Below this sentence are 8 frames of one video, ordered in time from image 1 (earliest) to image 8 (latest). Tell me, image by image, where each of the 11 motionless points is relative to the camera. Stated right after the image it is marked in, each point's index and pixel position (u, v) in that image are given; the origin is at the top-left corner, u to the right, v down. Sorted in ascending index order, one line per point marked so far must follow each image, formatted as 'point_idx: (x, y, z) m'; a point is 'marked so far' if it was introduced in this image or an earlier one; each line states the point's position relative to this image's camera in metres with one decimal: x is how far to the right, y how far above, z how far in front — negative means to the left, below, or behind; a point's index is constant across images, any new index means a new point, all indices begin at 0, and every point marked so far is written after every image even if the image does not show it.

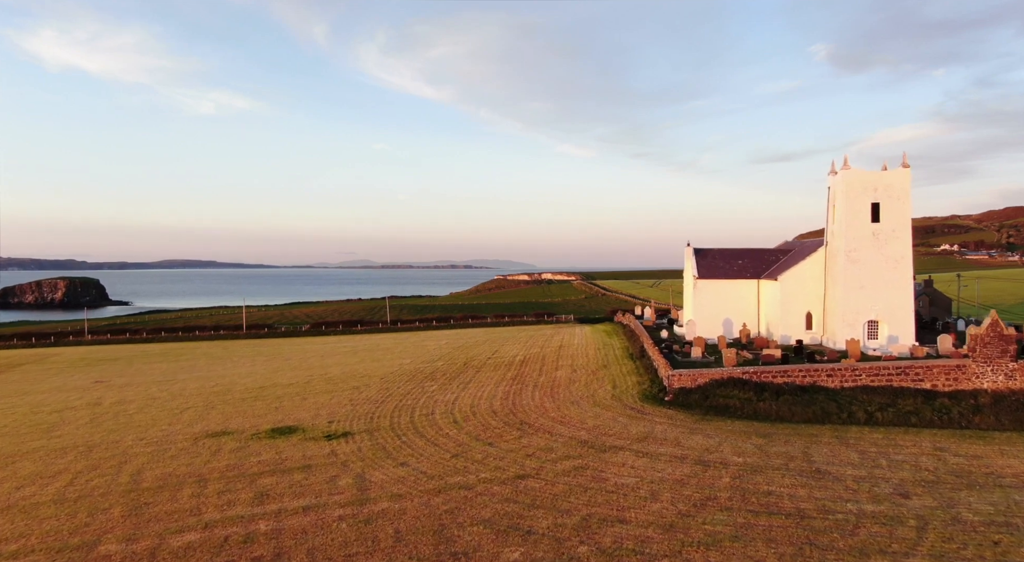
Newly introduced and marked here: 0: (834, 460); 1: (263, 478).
0: (+9.1, -5.1, +18.1) m
1: (-7.4, -5.9, +19.1) m
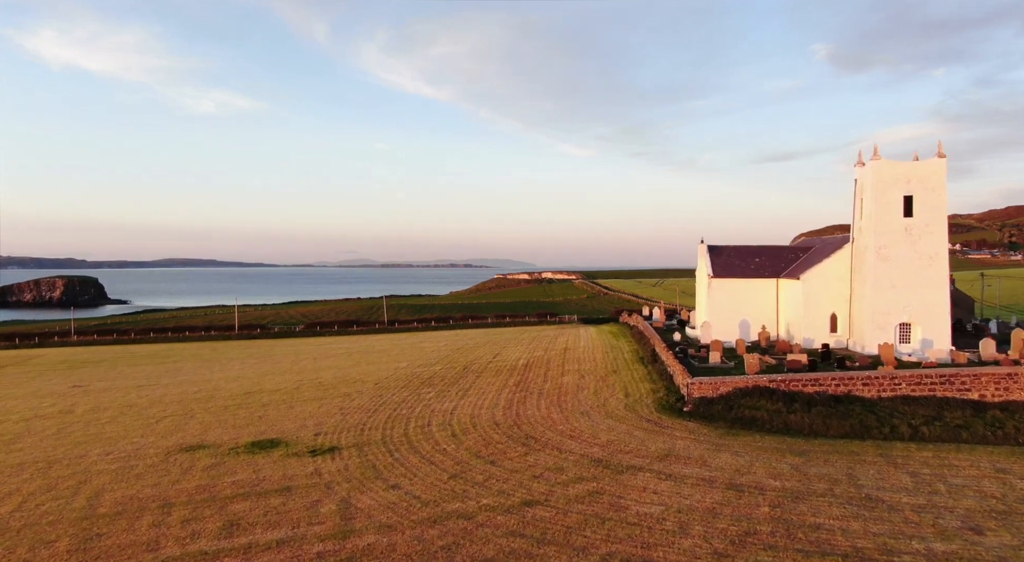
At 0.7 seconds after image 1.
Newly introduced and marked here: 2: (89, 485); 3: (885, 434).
0: (+9.3, -5.1, +15.9) m
1: (-7.3, -5.8, +16.9) m
2: (-12.5, -6.0, +18.9) m
3: (+11.3, -4.6, +19.4) m
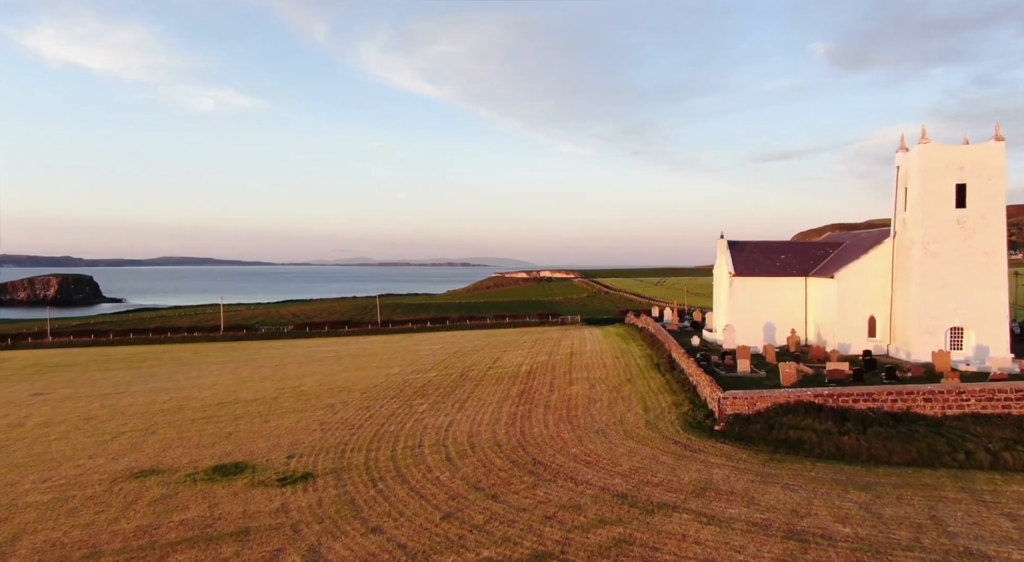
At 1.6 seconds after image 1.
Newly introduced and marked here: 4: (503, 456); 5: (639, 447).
0: (+9.4, -5.0, +12.8) m
1: (-7.1, -5.8, +13.8) m
2: (-12.3, -6.0, +15.7) m
3: (+11.4, -4.6, +16.3) m
4: (-0.3, -5.1, +18.8) m
5: (+3.7, -4.8, +18.5) m
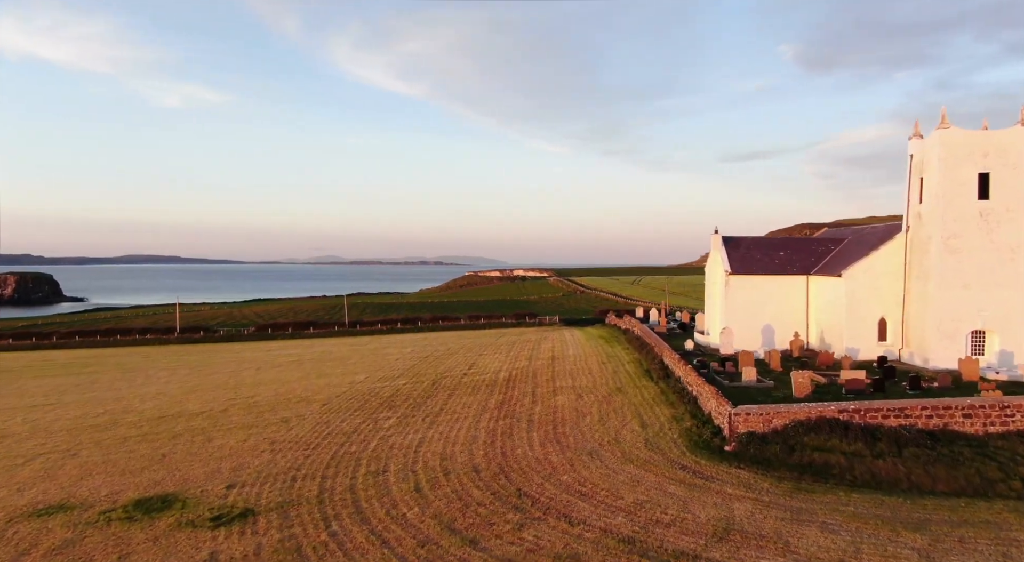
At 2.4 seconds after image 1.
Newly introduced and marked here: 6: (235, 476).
0: (+9.2, -5.0, +10.4) m
1: (-7.4, -5.8, +10.6) m
2: (-12.7, -5.9, +12.4) m
3: (+11.0, -4.6, +14.0) m
4: (-0.7, -5.1, +16.0) m
5: (+3.2, -4.8, +15.9) m
6: (-8.0, -5.6, +18.5) m
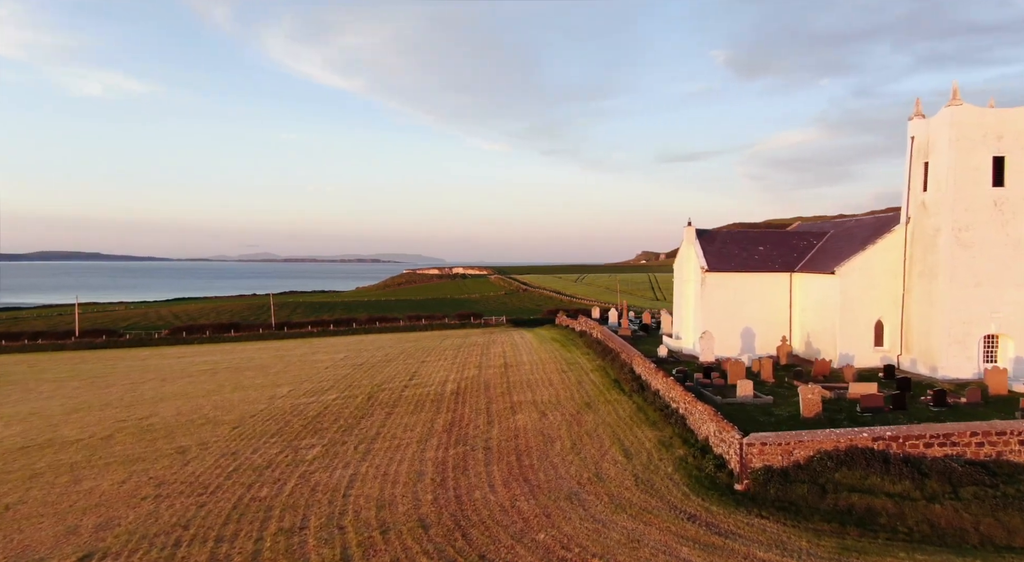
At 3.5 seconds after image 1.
0: (+8.9, -5.0, +7.4) m
1: (-7.6, -5.8, +6.0) m
2: (-13.0, -5.9, +7.3) m
3: (+10.4, -4.5, +11.1) m
4: (-1.5, -5.1, +12.0) m
5: (+2.4, -4.7, +12.2) m
6: (-8.9, -5.6, +13.9) m
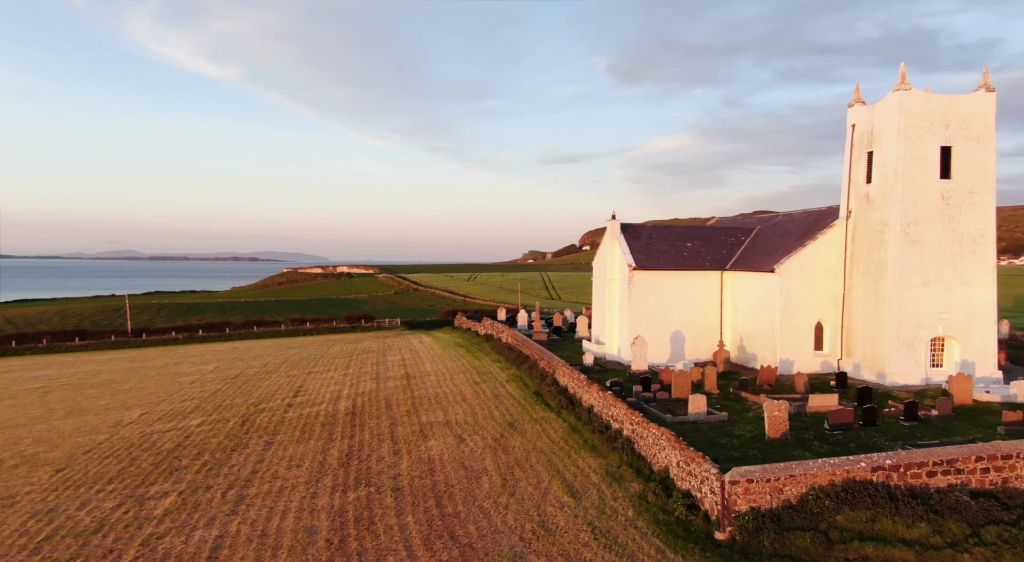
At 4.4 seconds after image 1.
0: (+8.7, -5.0, +5.5) m
1: (-7.3, -5.8, +1.3) m
2: (-12.9, -6.0, +1.6) m
3: (+9.6, -4.5, +9.4) m
4: (-2.3, -5.1, +8.3) m
5: (+1.5, -4.7, +9.2) m
6: (-10.0, -5.6, +8.8) m
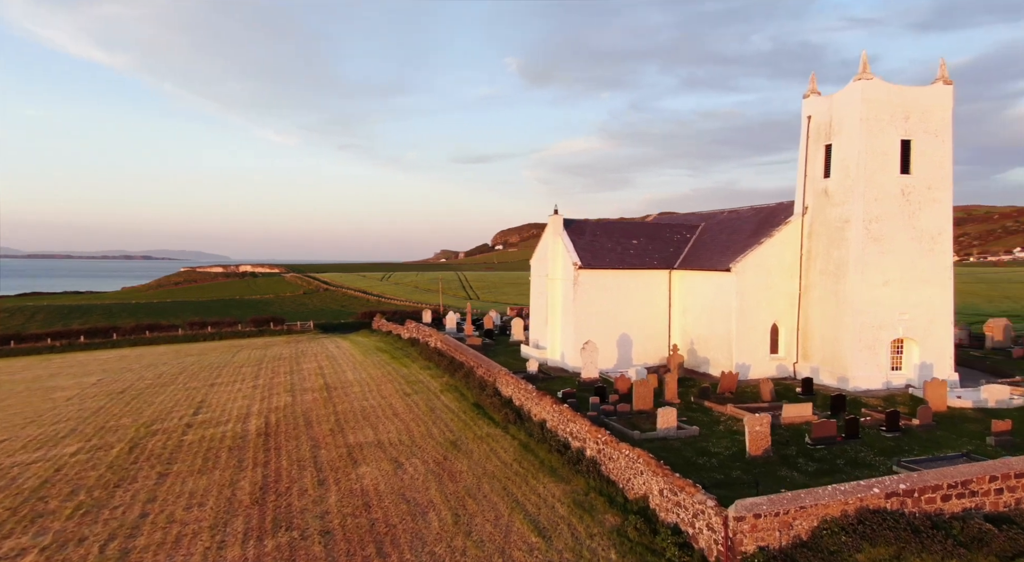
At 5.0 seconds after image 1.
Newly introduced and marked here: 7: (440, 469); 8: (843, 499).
0: (+9.0, -5.0, +4.5) m
1: (-6.4, -5.8, -1.7) m
2: (-11.9, -6.0, -2.2) m
3: (+9.3, -4.6, +8.6) m
4: (-2.3, -5.1, +5.8) m
5: (+1.3, -4.8, +7.2) m
6: (-10.0, -5.7, +5.3) m
7: (-1.7, -4.5, +15.4) m
8: (+5.2, -3.4, +10.1) m
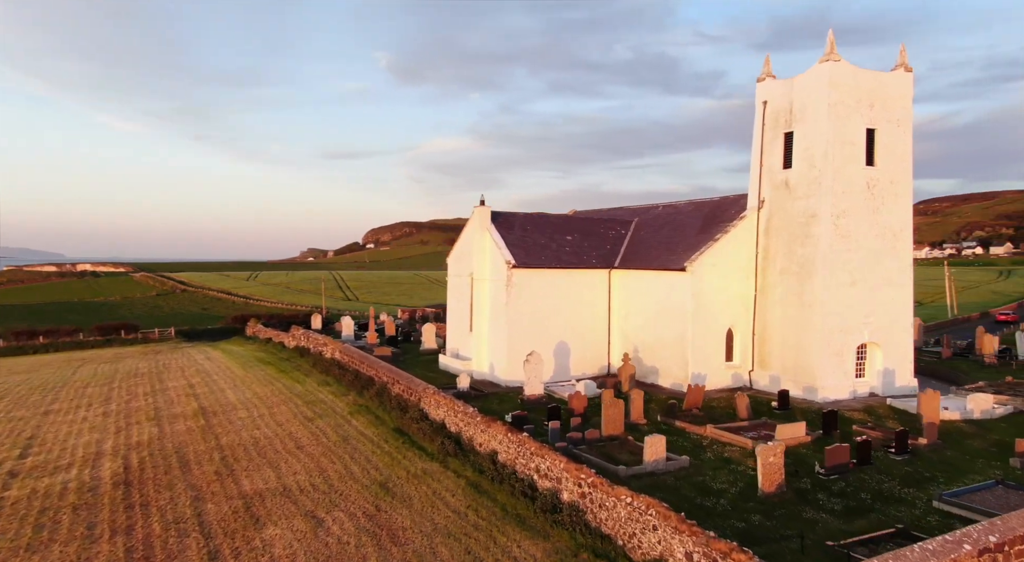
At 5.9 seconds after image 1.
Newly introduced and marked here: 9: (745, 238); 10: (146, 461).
0: (+10.0, -5.1, +3.4) m
1: (-3.8, -6.0, -5.7) m
2: (-9.2, -6.2, -7.2) m
3: (+9.6, -4.6, +7.4) m
4: (-1.3, -5.2, +2.5) m
5: (+2.0, -4.9, +4.6) m
6: (-8.7, -5.8, +0.6) m
7: (-2.6, -4.6, +12.0) m
8: (+5.2, -3.5, +8.2) m
9: (+6.7, +1.2, +18.3) m
10: (-9.4, -4.7, +16.5) m
